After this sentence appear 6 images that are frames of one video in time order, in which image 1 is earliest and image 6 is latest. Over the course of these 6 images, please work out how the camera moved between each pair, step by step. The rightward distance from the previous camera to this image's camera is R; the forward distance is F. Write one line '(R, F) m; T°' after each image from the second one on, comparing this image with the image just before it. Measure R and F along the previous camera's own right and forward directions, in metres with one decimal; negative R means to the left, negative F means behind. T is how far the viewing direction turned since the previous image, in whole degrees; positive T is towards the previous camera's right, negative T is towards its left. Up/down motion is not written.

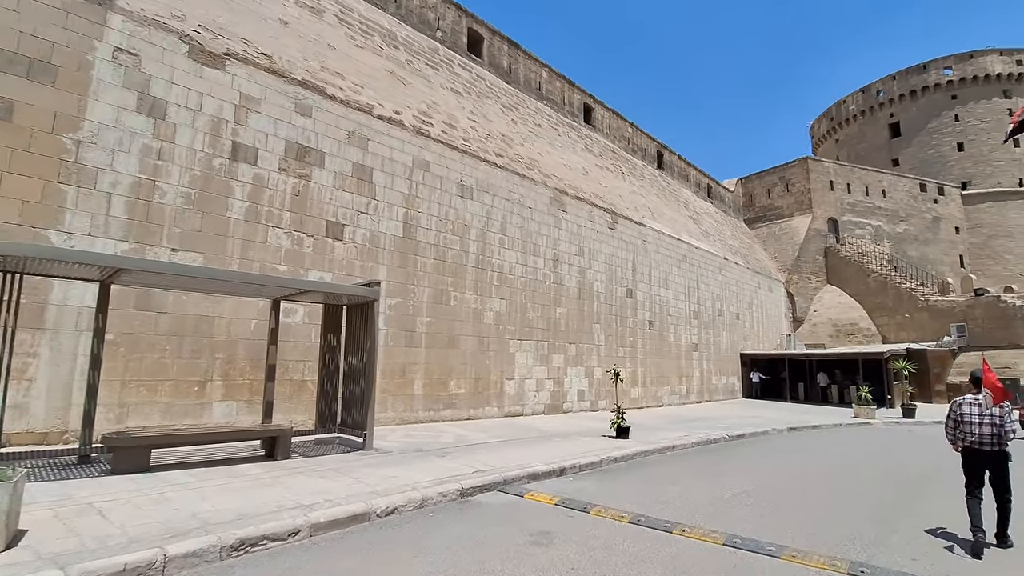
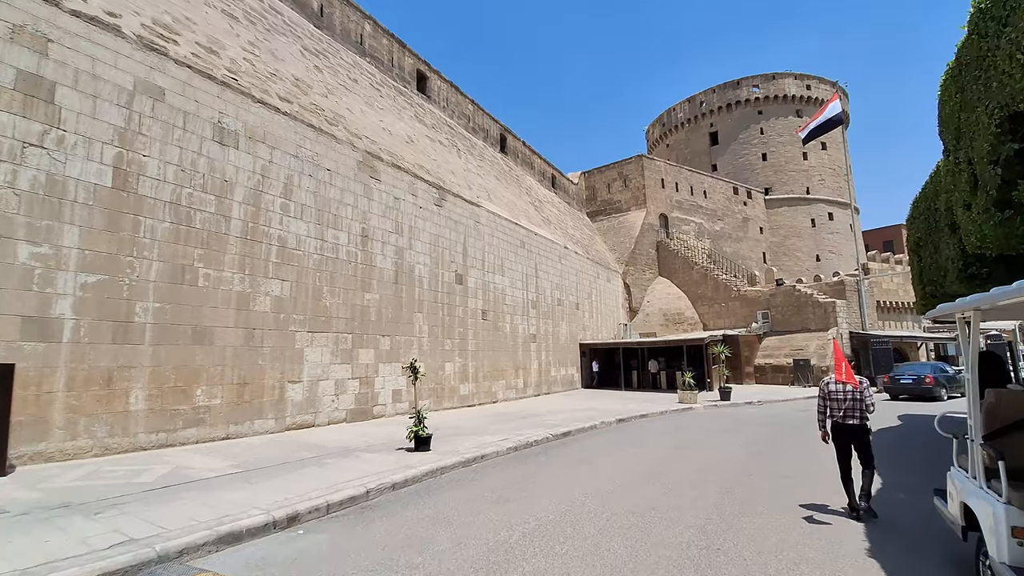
(+1.4, +2.0) m; +15°
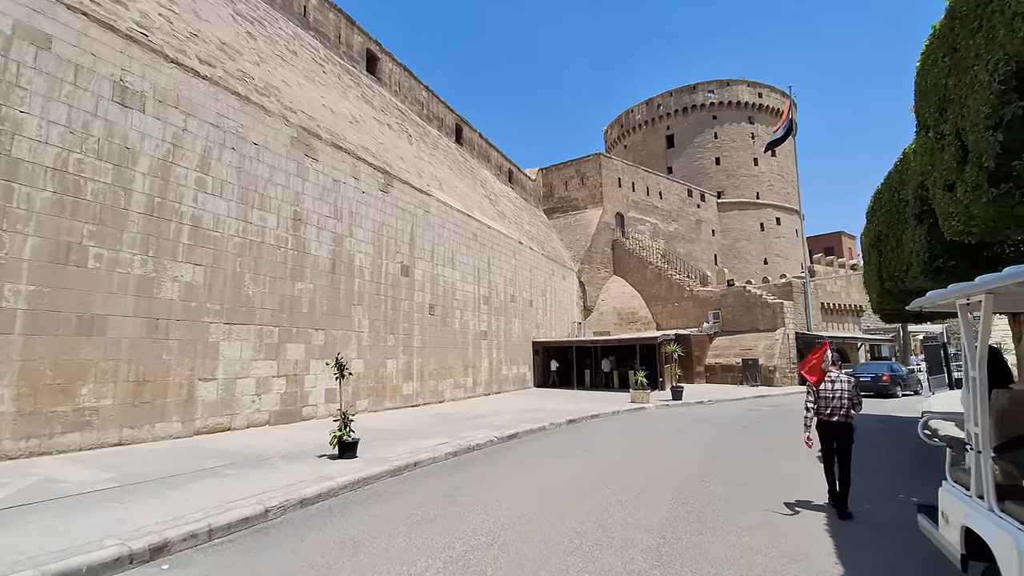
(+0.2, +0.8) m; +5°
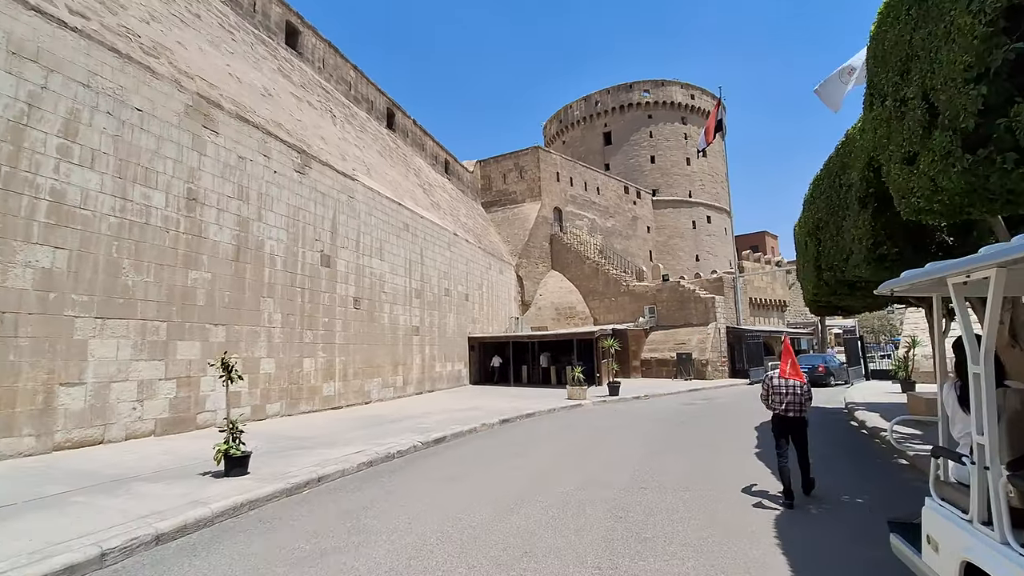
(+0.2, +0.8) m; +7°
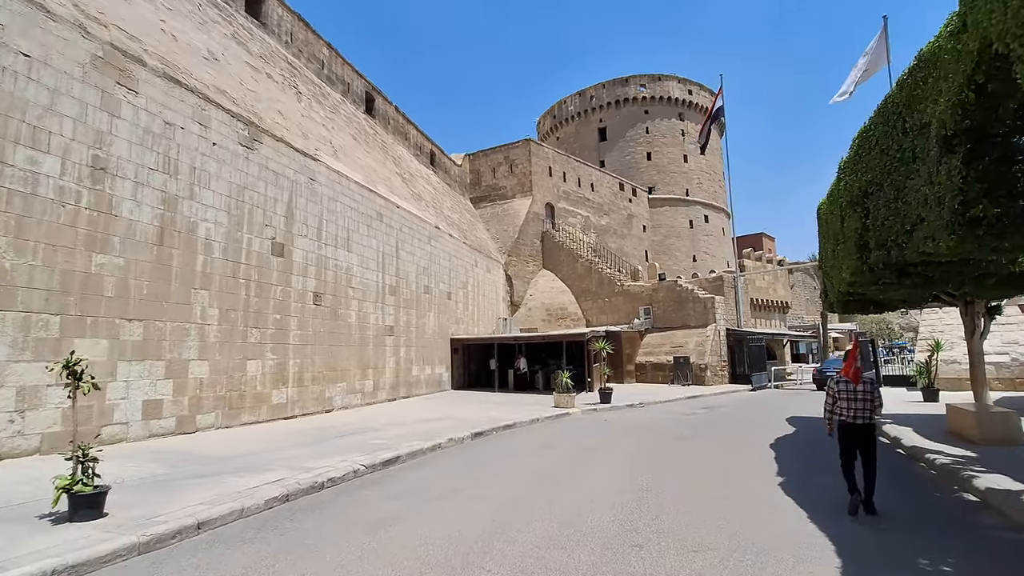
(+0.4, +1.6) m; 0°
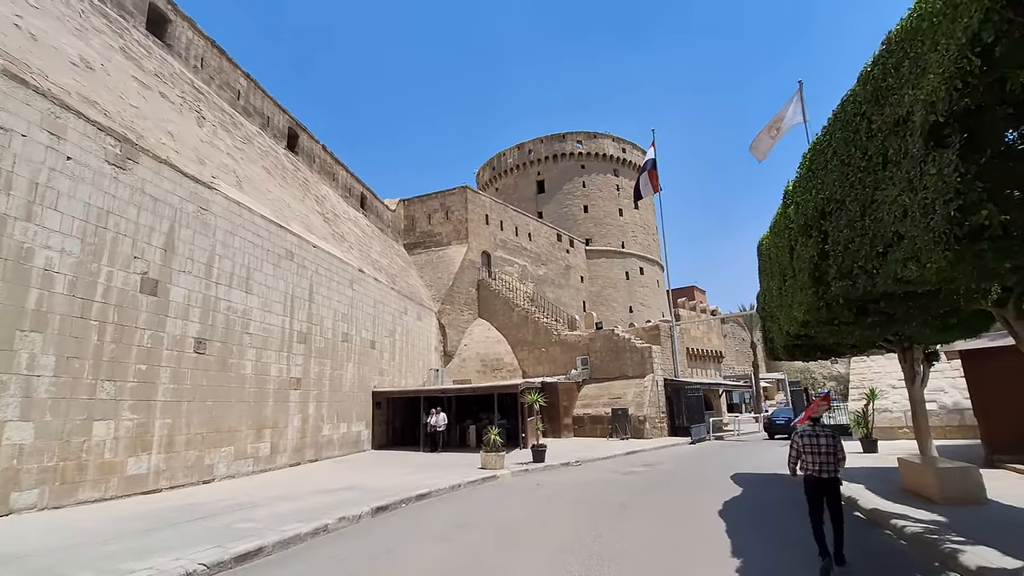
(+0.4, +1.2) m; +6°
